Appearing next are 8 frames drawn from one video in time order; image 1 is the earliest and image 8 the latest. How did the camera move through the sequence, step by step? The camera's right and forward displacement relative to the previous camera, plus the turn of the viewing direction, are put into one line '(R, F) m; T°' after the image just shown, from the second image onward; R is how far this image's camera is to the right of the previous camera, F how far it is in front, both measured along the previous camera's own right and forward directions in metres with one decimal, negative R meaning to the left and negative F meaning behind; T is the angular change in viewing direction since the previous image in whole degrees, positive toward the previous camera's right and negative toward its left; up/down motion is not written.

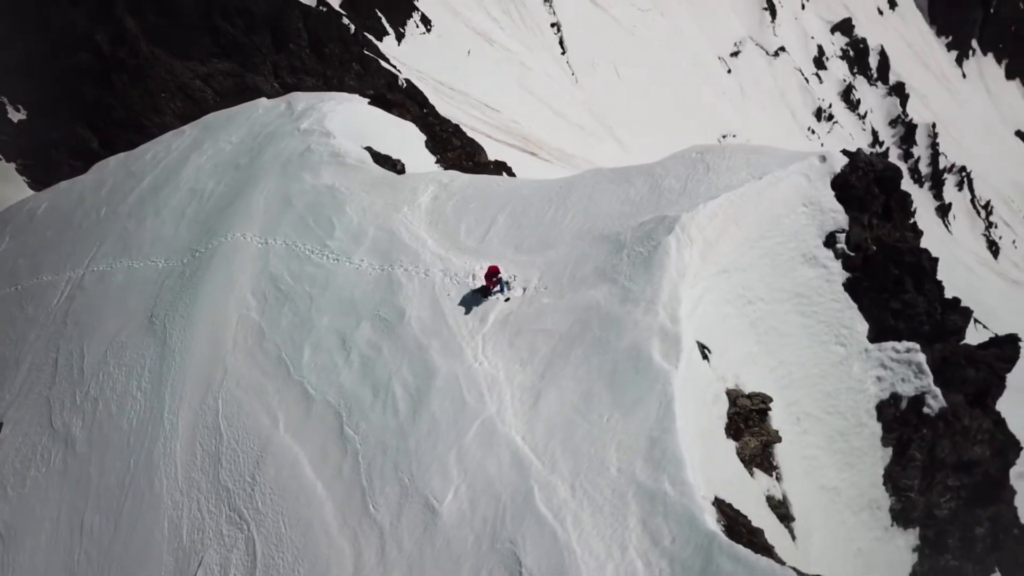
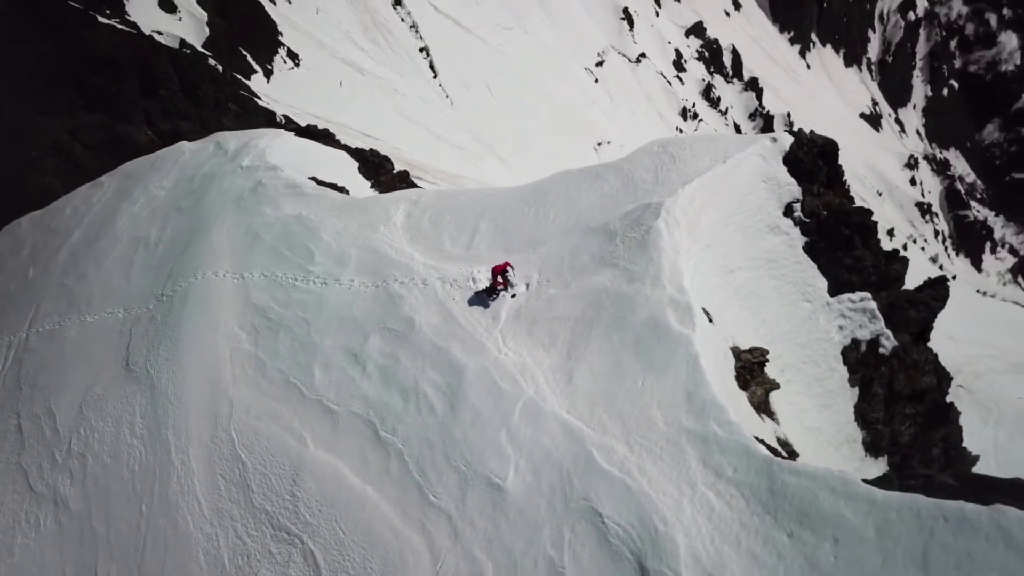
(-1.7, -0.8) m; +8°
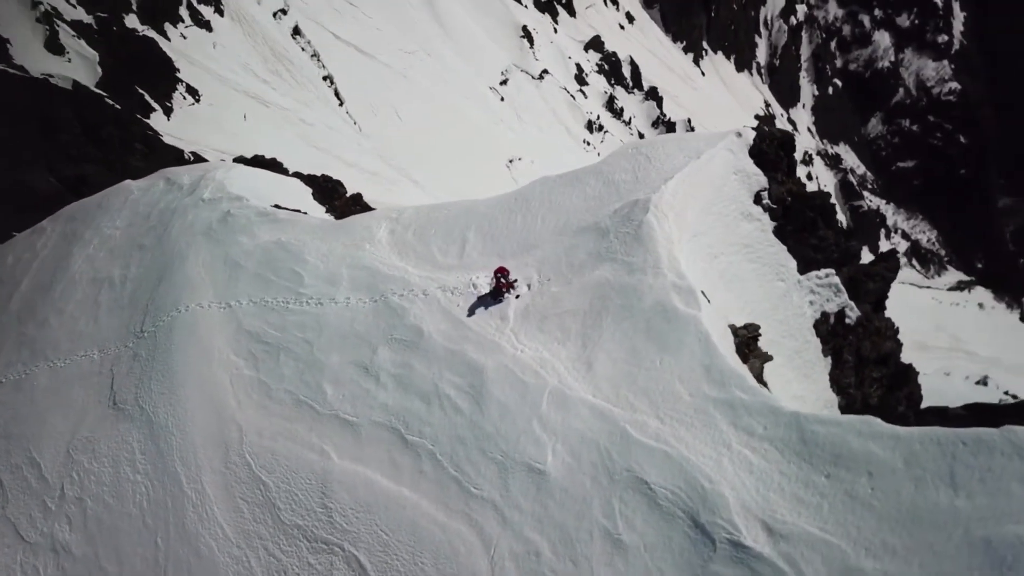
(-1.3, -0.6) m; +6°
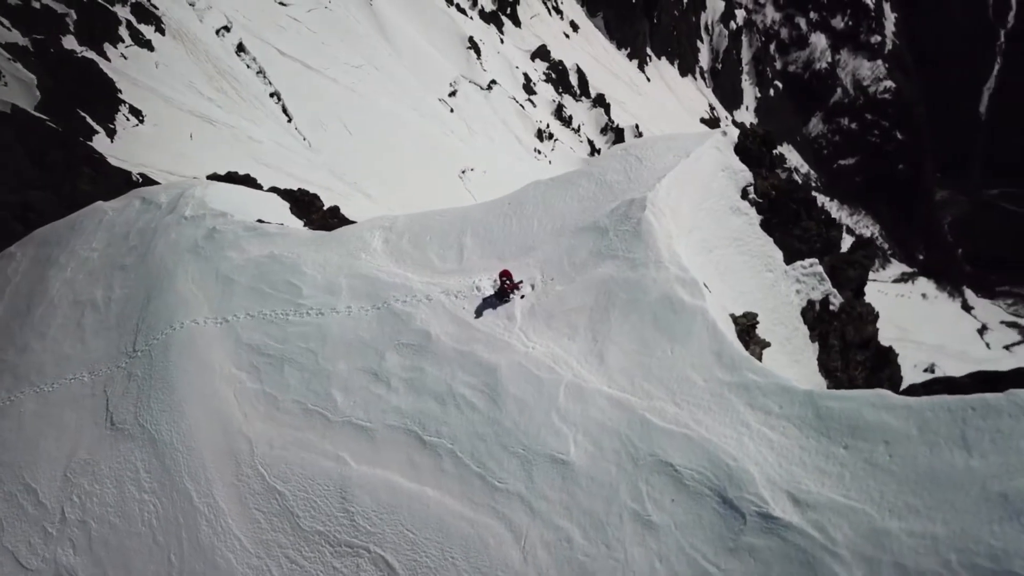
(-0.8, -0.3) m; +3°
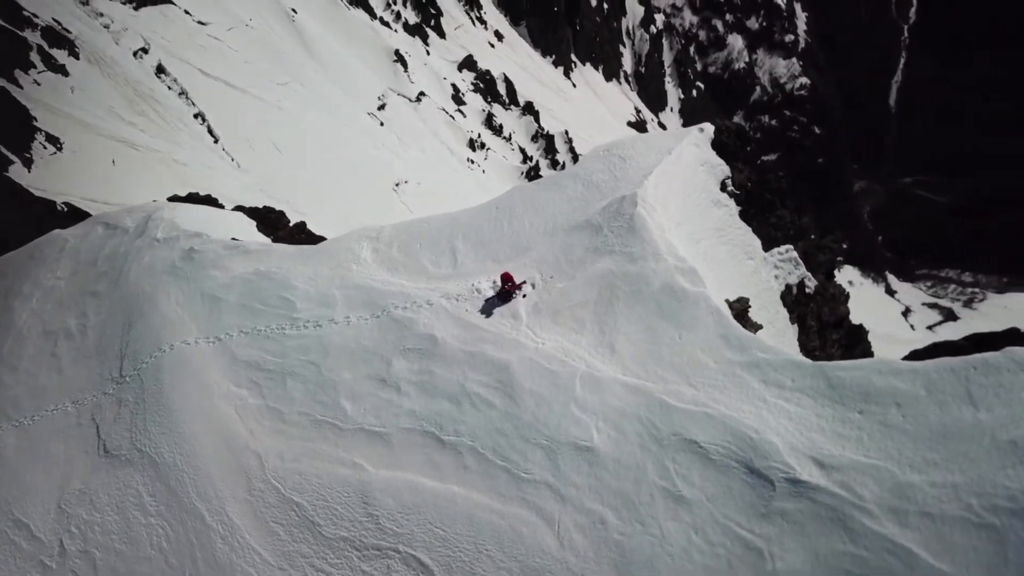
(-1.1, -0.4) m; +4°
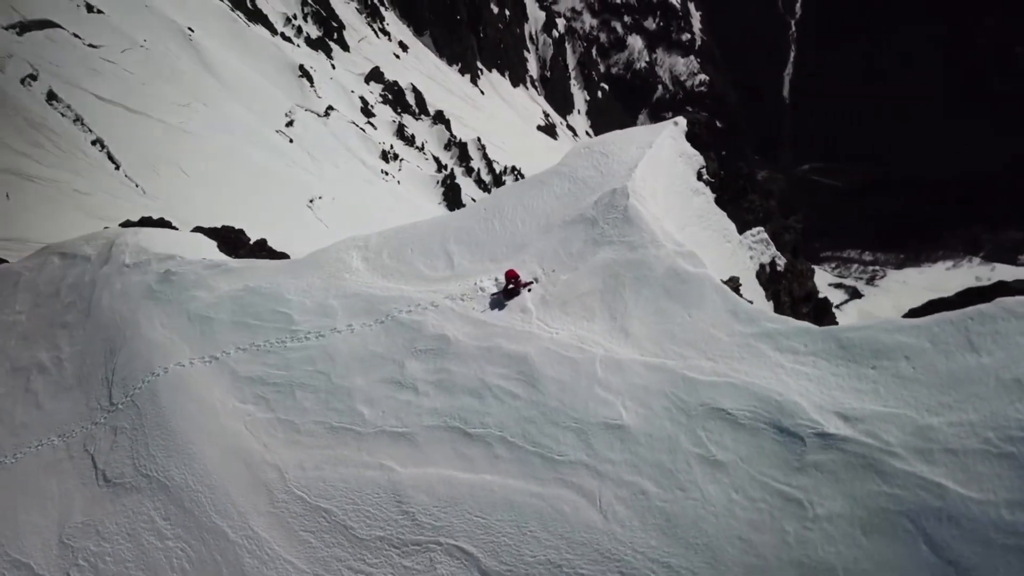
(-1.5, -0.5) m; +6°
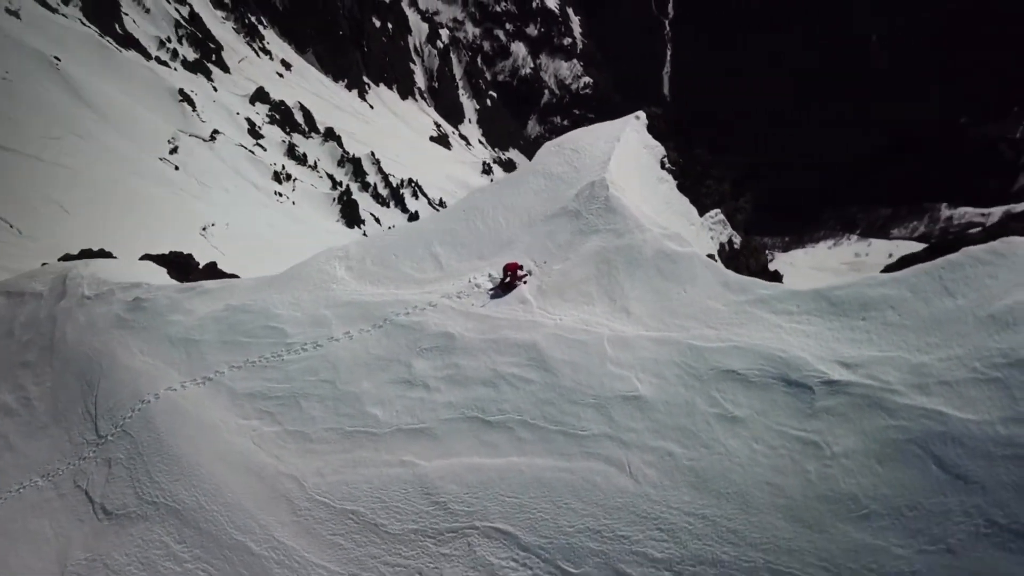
(-1.7, -0.6) m; +7°
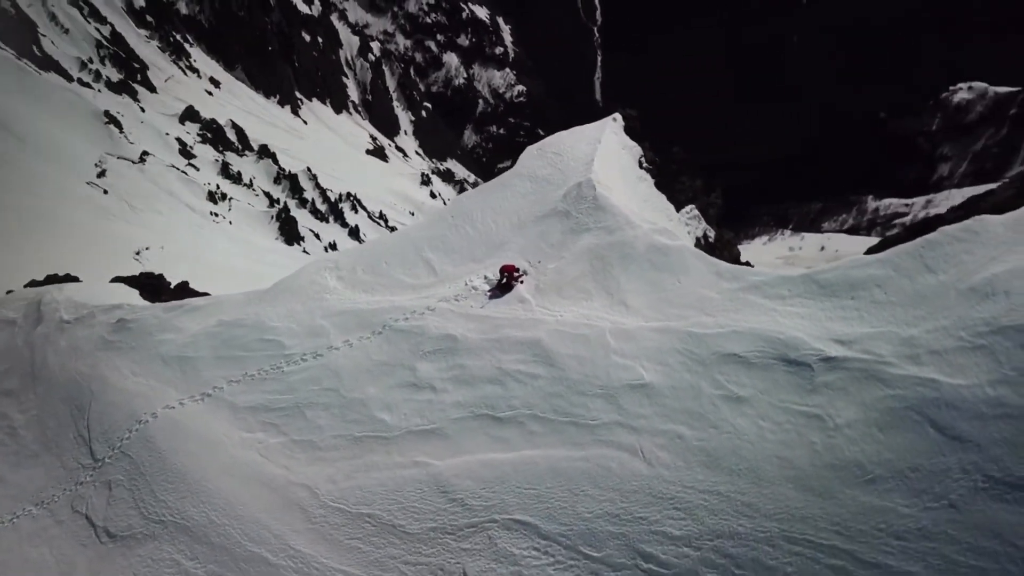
(-1.0, -0.4) m; +4°
